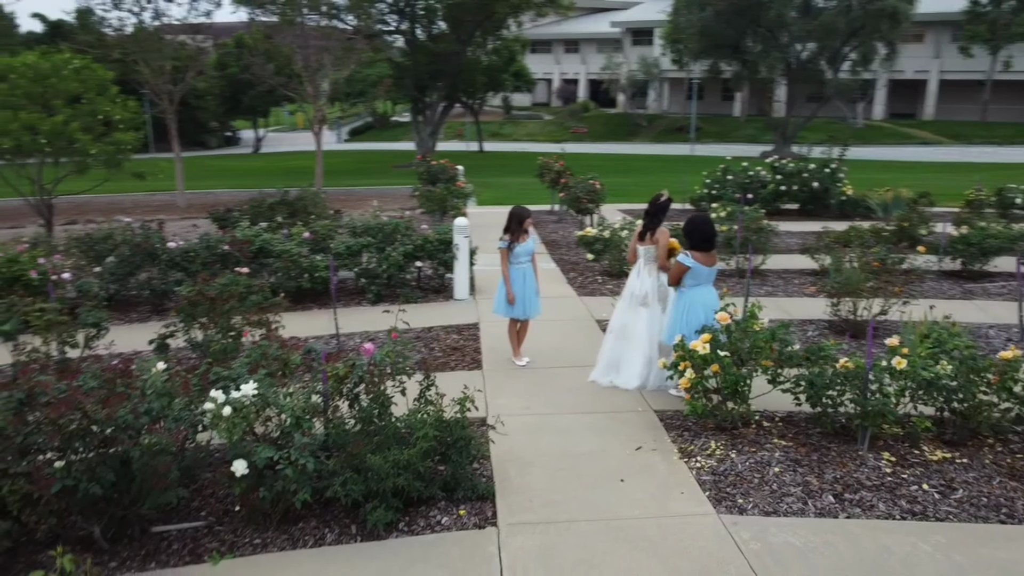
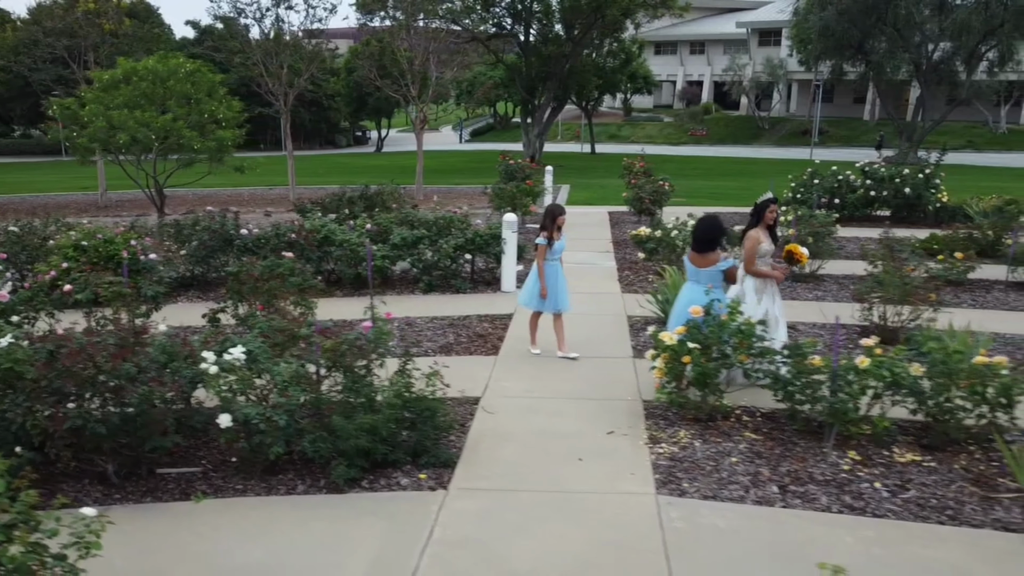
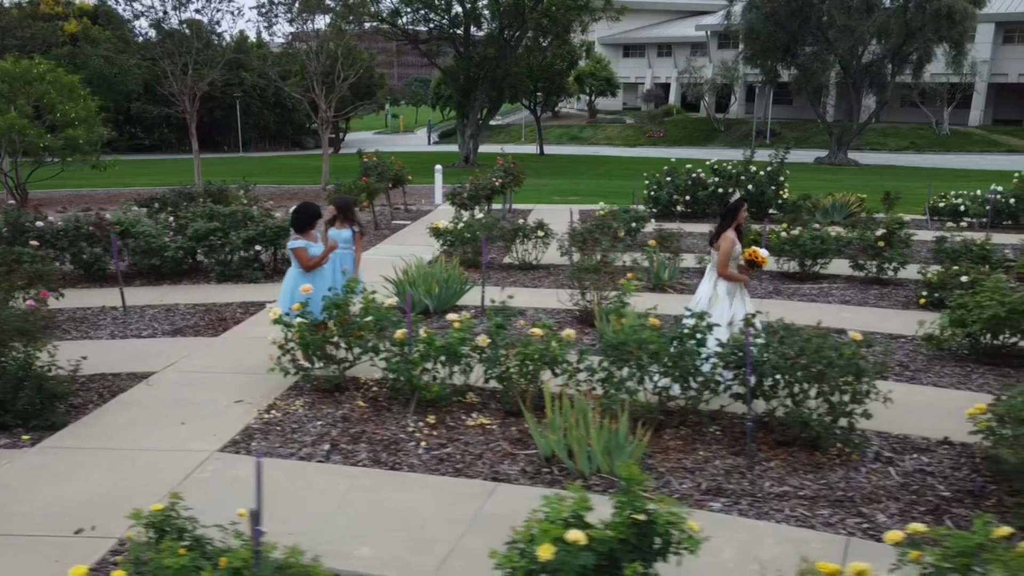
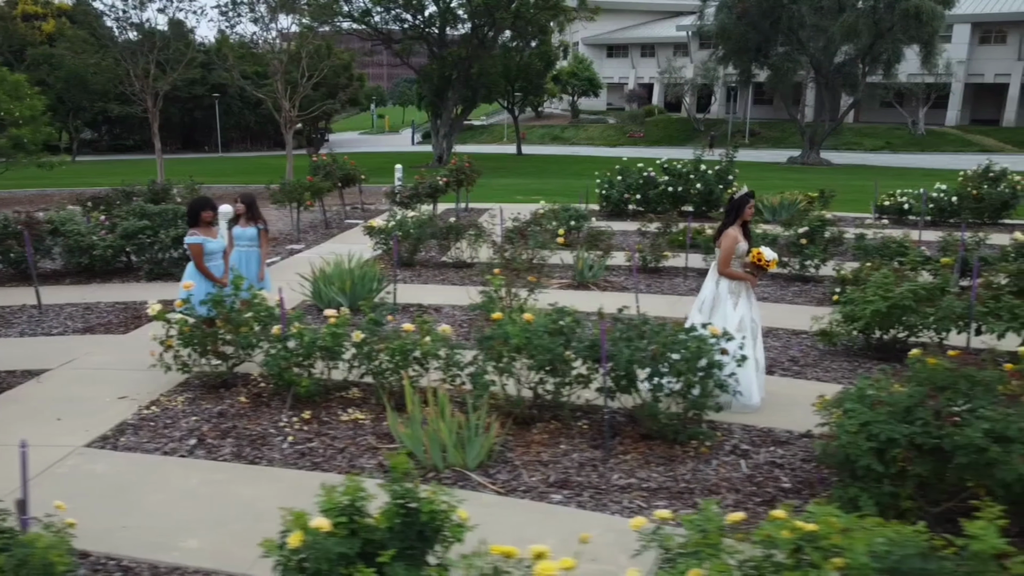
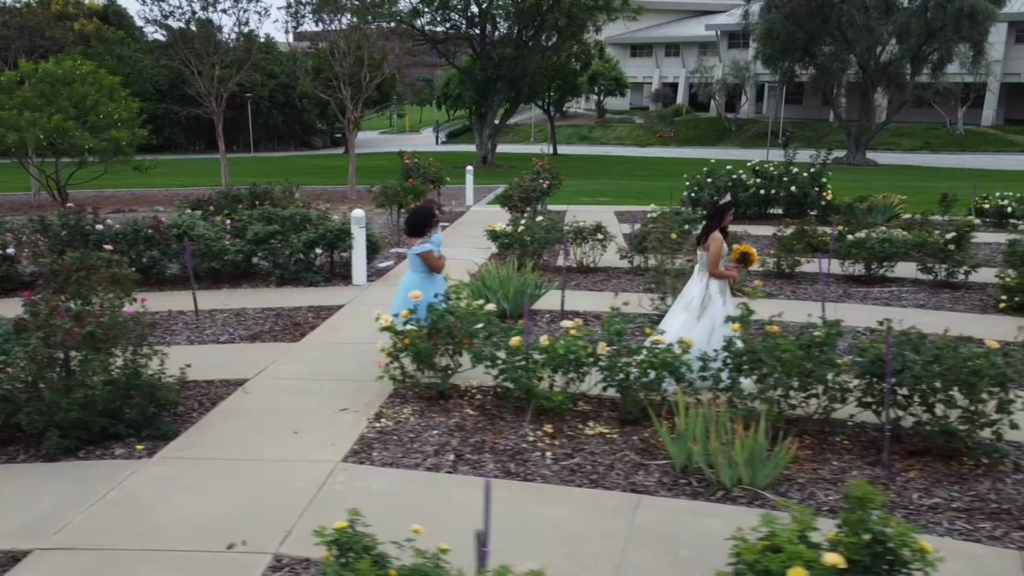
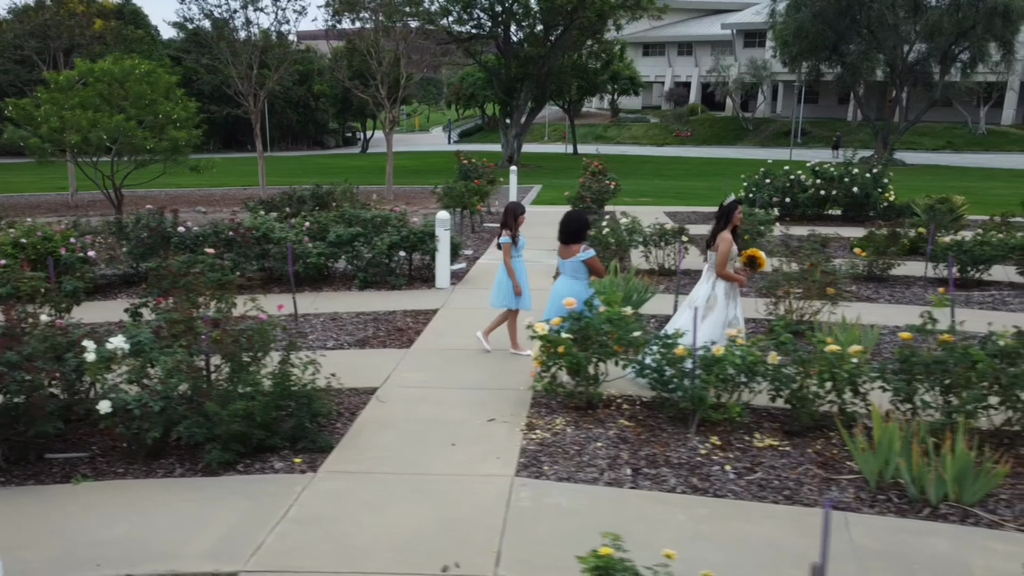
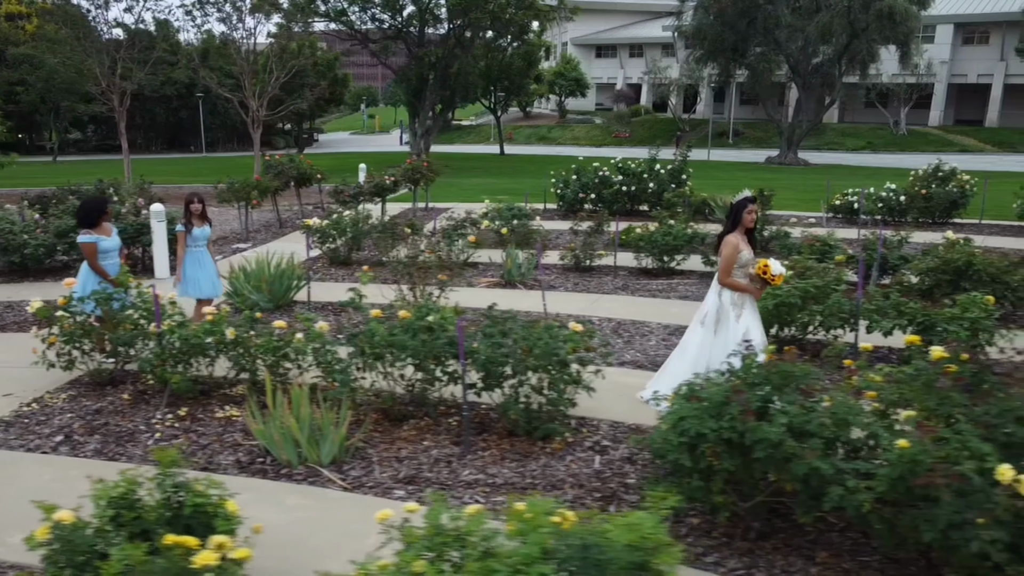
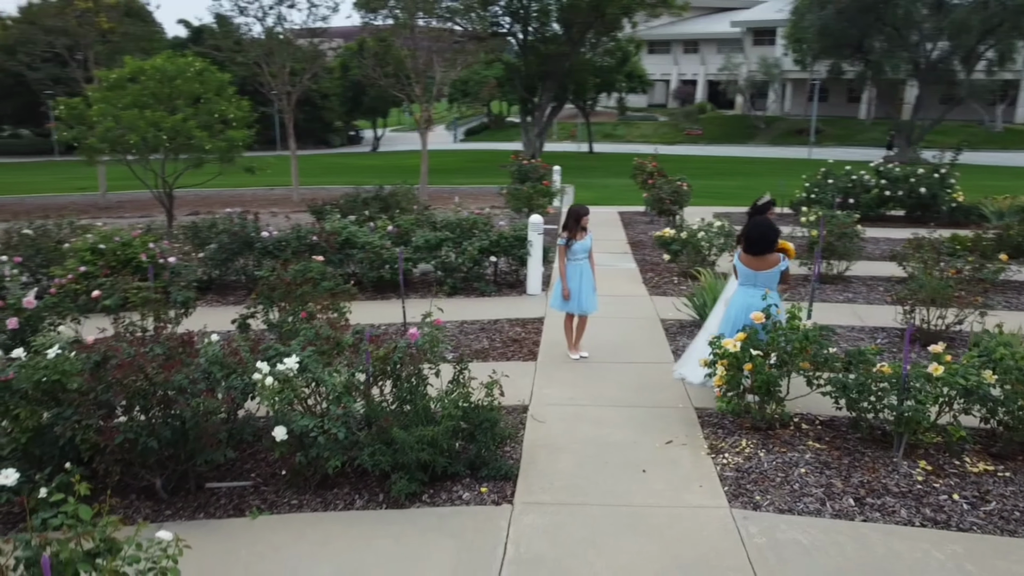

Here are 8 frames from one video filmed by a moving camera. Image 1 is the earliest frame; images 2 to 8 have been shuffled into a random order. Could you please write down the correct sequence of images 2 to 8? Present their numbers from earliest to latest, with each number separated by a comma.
8, 2, 6, 5, 3, 4, 7
